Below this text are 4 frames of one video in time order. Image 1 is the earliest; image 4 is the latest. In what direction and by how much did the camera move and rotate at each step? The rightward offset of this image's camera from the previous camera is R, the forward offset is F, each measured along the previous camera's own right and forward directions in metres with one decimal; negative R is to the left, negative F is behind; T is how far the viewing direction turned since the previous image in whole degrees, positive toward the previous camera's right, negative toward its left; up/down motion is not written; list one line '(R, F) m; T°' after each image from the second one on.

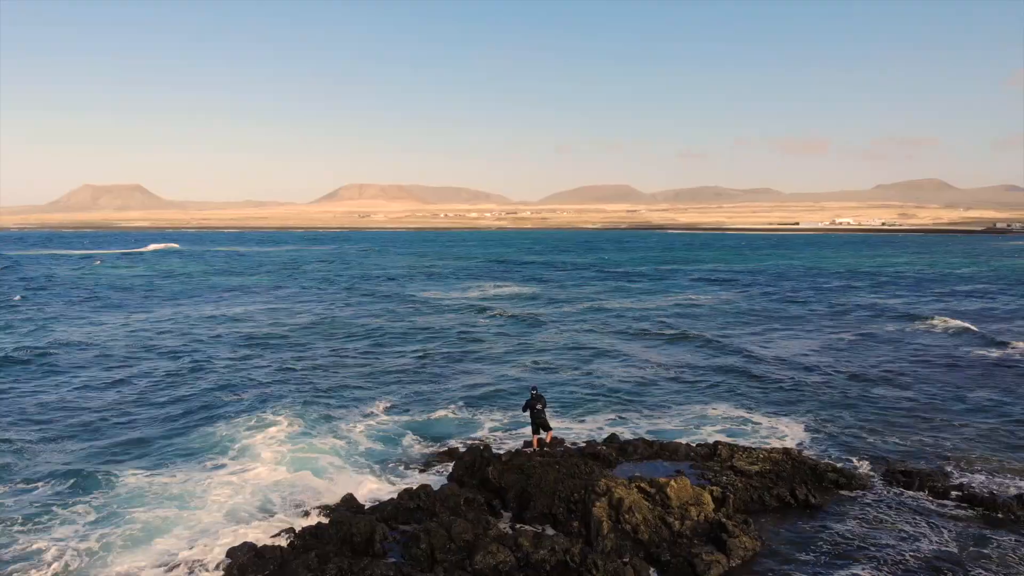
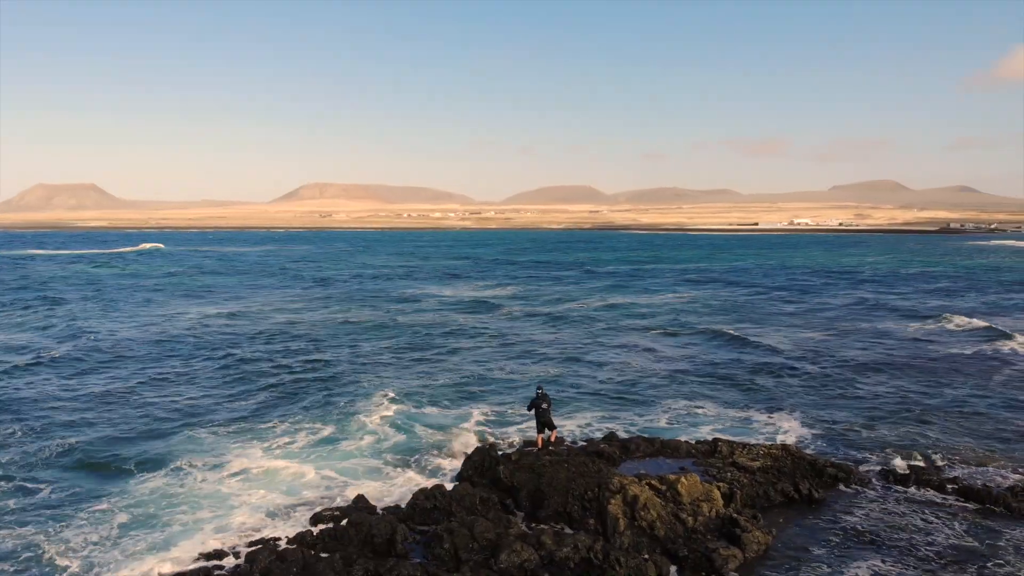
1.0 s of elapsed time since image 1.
(+3.8, -0.3) m; 0°
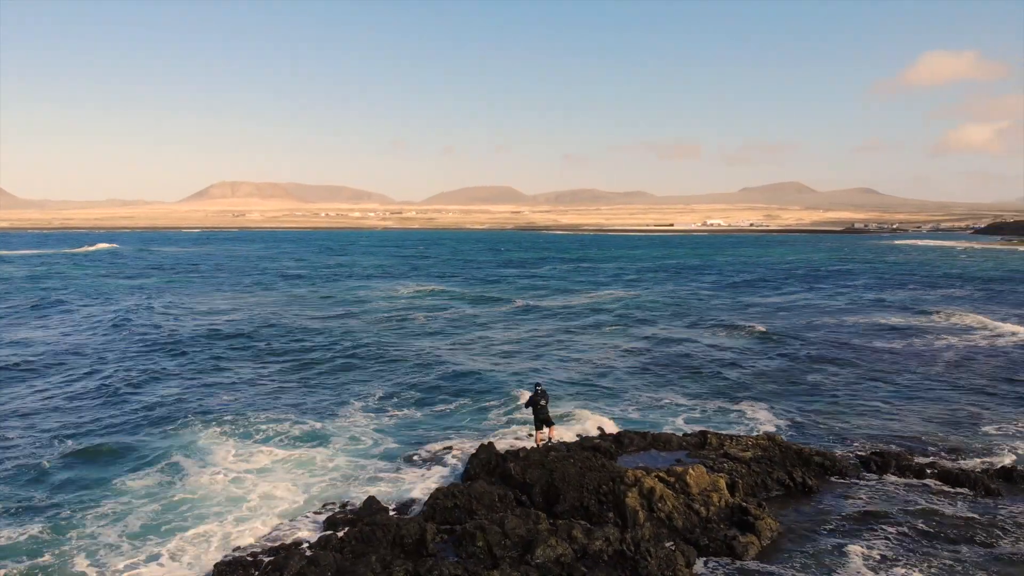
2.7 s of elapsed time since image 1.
(-1.4, -1.5) m; 0°
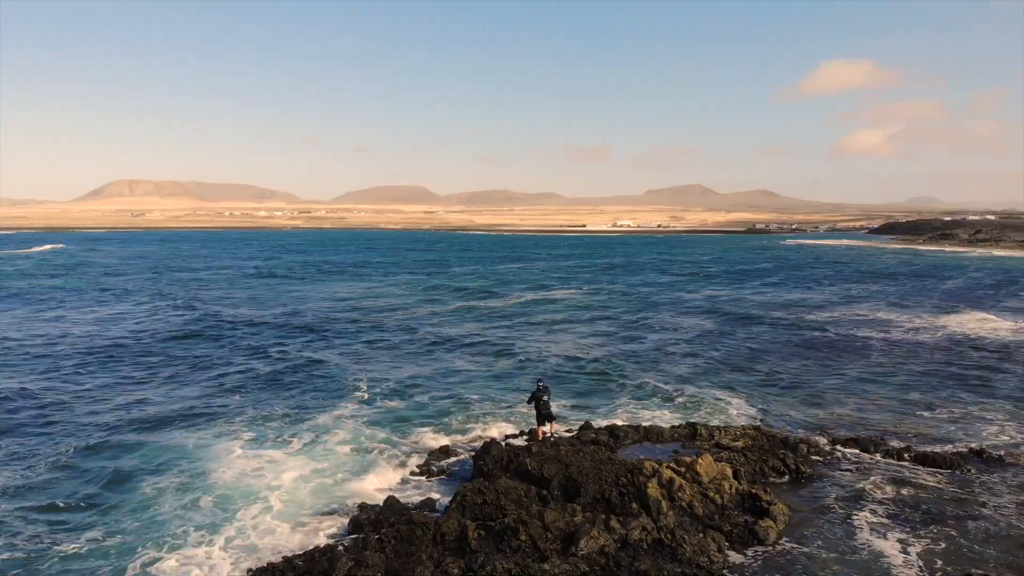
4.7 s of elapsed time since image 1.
(-2.0, -3.0) m; 0°
